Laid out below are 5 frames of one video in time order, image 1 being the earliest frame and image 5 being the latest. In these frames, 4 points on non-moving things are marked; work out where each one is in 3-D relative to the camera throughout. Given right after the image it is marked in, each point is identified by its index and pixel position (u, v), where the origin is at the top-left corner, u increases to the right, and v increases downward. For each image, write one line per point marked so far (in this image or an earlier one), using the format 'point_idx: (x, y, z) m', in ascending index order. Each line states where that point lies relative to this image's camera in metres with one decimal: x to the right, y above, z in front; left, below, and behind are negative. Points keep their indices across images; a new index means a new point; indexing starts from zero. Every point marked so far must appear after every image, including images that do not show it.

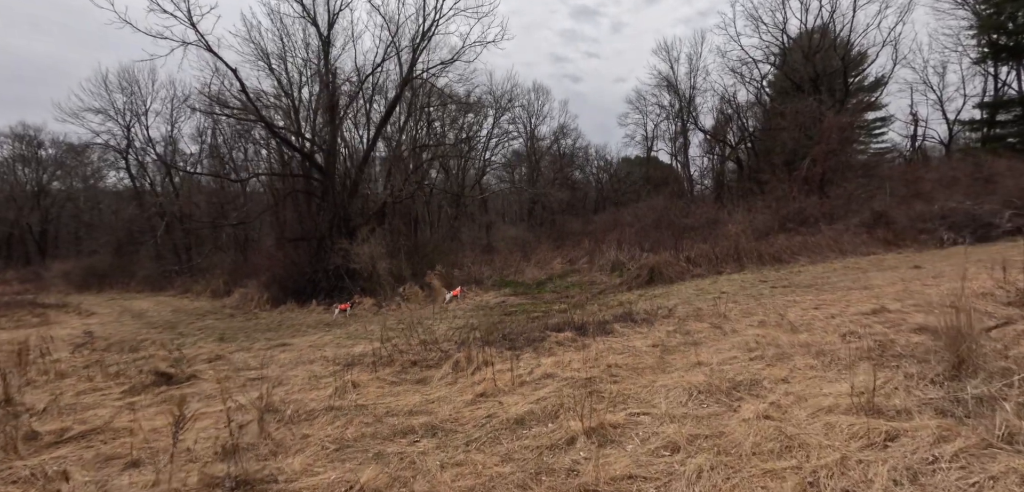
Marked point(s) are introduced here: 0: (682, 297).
0: (+3.1, -0.9, +10.6) m
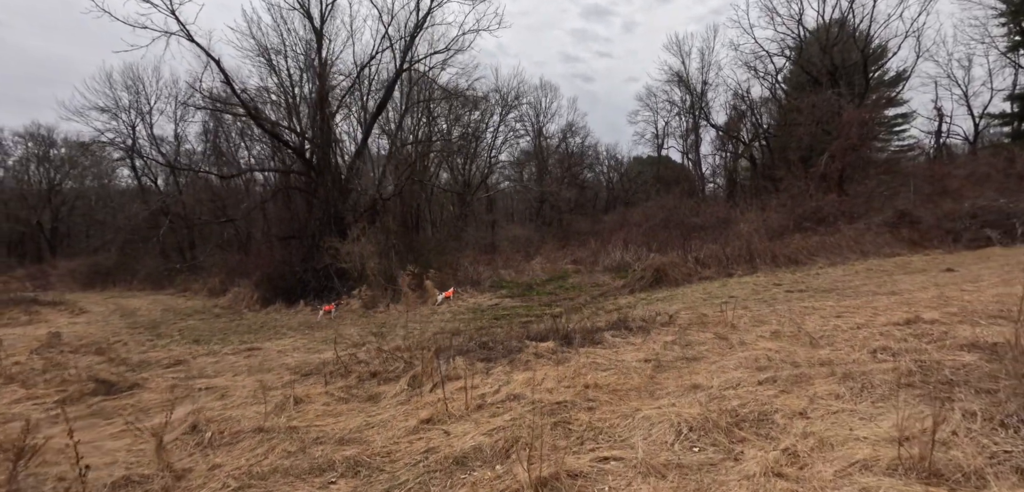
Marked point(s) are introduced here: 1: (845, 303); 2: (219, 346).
0: (+2.9, -0.9, +9.6) m
1: (+4.3, -0.7, +7.6) m
2: (-5.6, -1.9, +11.3) m
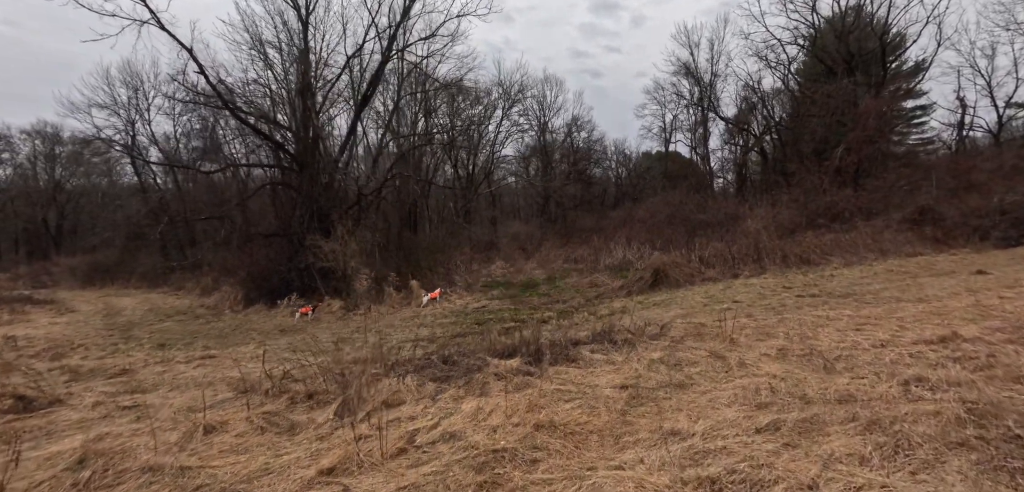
0: (+2.5, -0.9, +8.6) m
1: (+4.0, -0.7, +6.6) m
2: (-5.9, -1.9, +10.4) m
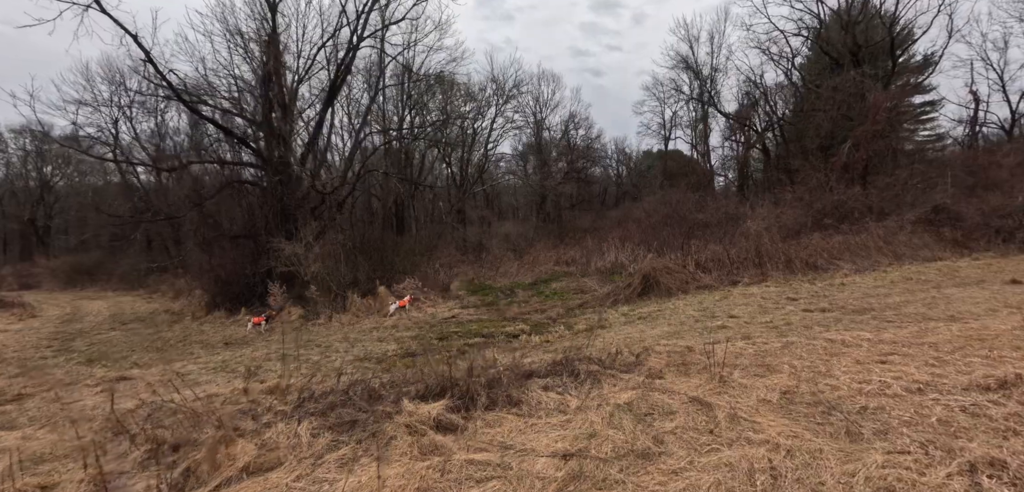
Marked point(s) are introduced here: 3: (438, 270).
0: (+2.0, -1.0, +7.4) m
1: (+3.4, -0.8, +5.3) m
2: (-6.4, -1.9, +9.2) m
3: (-2.1, -0.7, +16.5) m
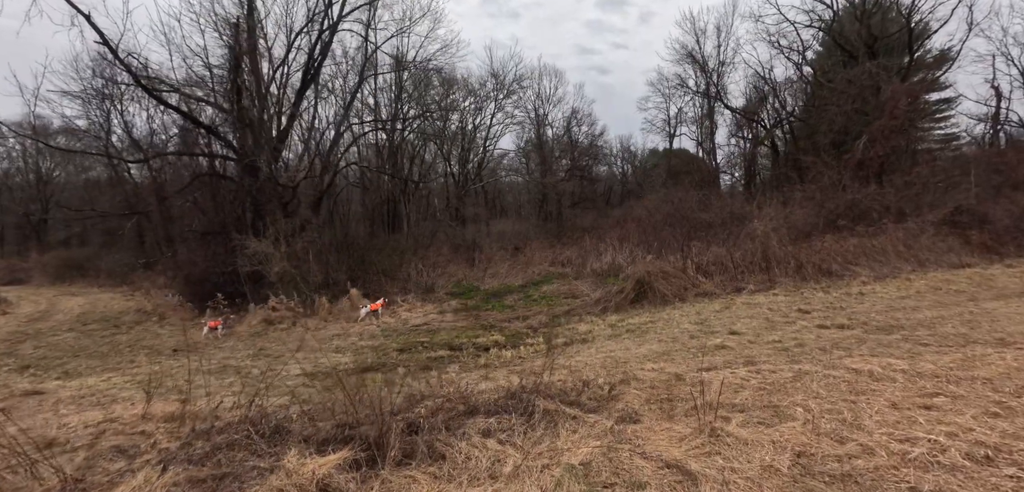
0: (+1.6, -1.0, +6.3) m
1: (+3.0, -0.9, +4.3) m
2: (-6.8, -1.9, +8.3) m
3: (-2.4, -0.6, +15.5) m
